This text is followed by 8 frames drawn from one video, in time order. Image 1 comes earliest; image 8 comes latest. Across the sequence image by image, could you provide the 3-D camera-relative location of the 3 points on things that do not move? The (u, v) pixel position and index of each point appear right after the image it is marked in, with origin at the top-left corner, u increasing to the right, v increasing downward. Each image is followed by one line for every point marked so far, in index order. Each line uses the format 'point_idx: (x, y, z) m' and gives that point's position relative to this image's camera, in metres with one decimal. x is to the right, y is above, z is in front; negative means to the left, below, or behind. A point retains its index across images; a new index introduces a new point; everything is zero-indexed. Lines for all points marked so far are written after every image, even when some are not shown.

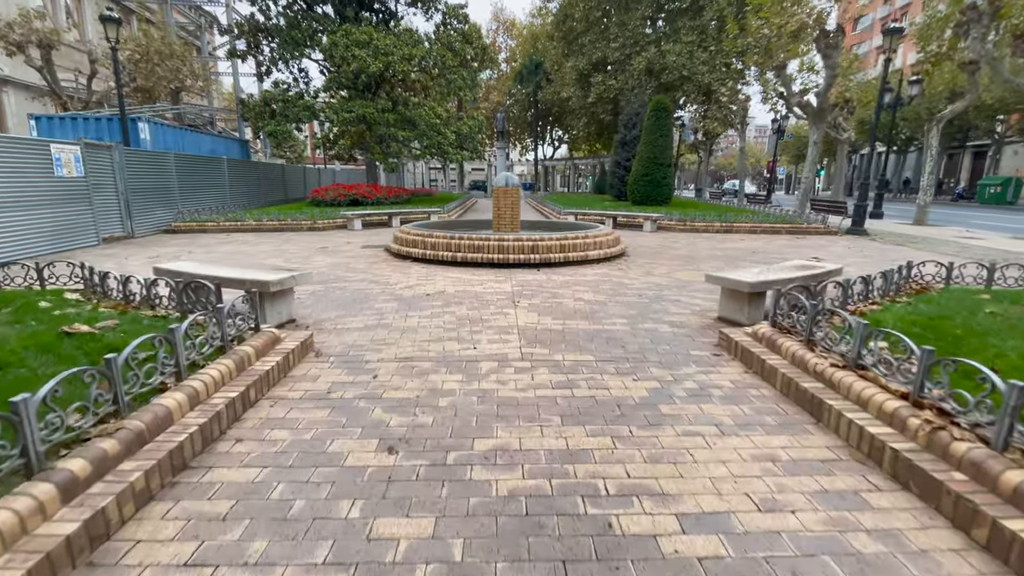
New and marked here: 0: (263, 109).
0: (-10.2, +7.3, +19.2) m
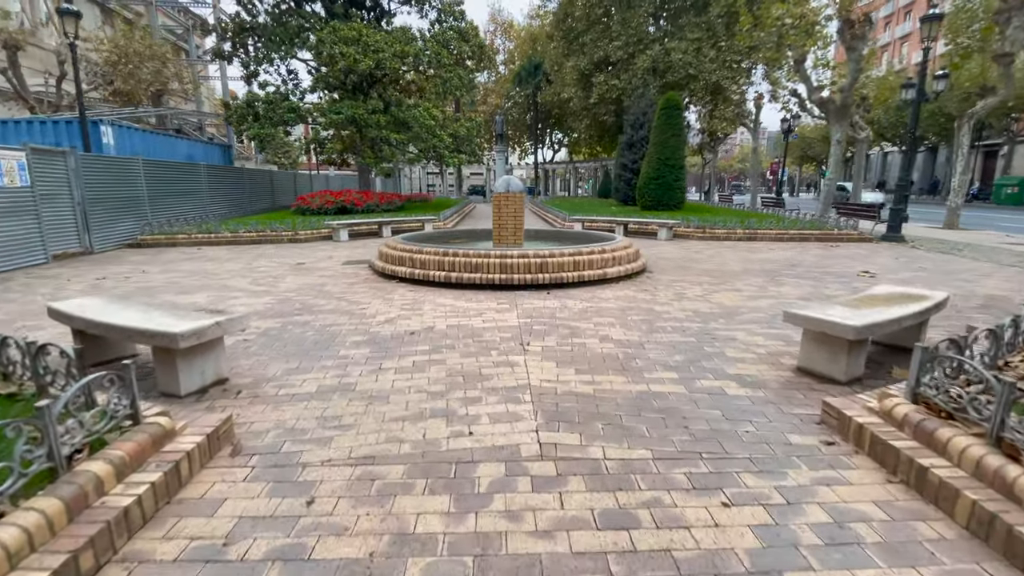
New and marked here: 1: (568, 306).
0: (-10.2, +6.7, +18.0) m
1: (+0.7, -0.2, +5.6) m
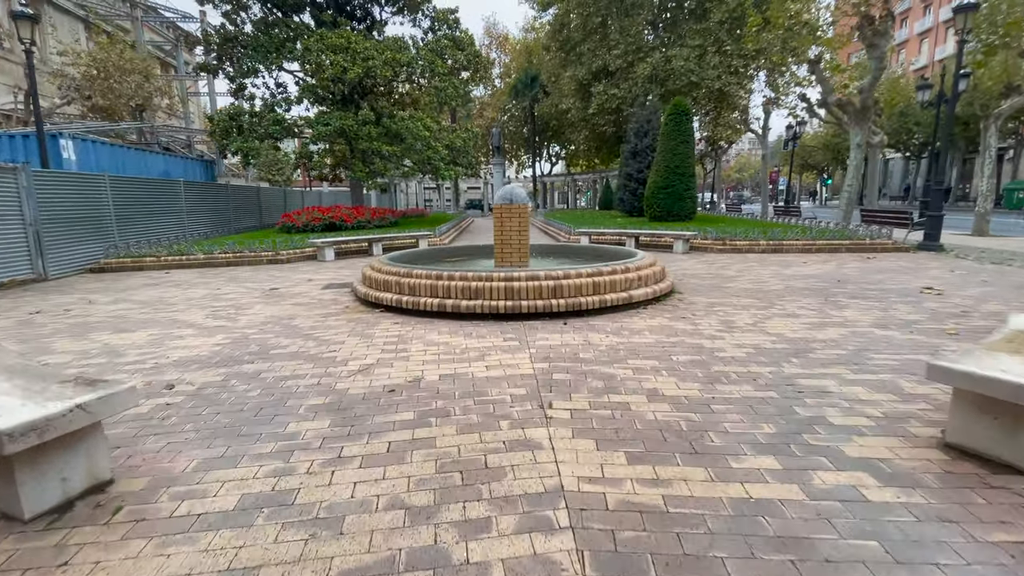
0: (-10.3, +5.9, +17.0) m
1: (+0.8, -0.5, +4.4) m
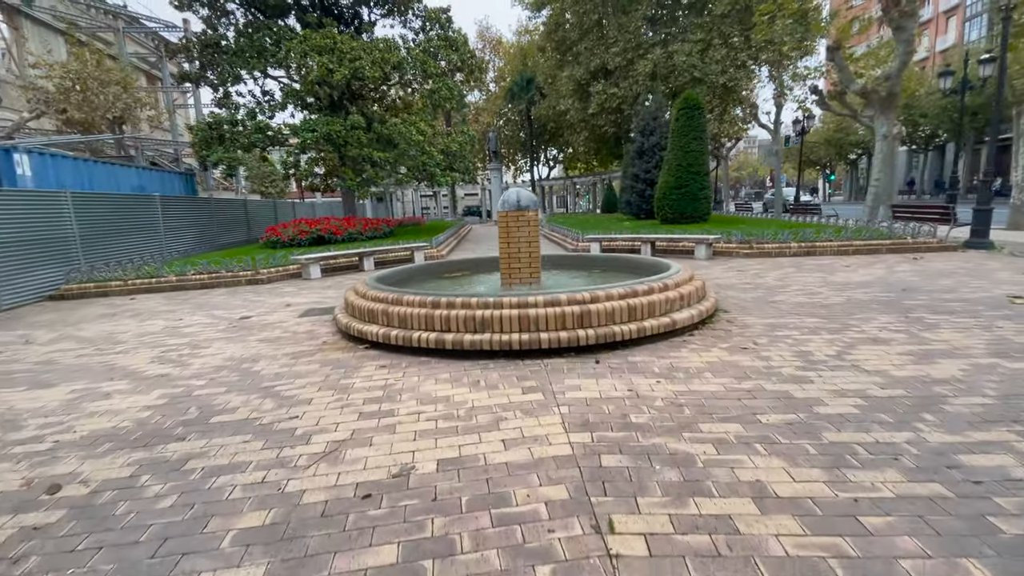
0: (-10.3, +5.2, +16.0) m
1: (+0.9, -0.7, +3.3) m
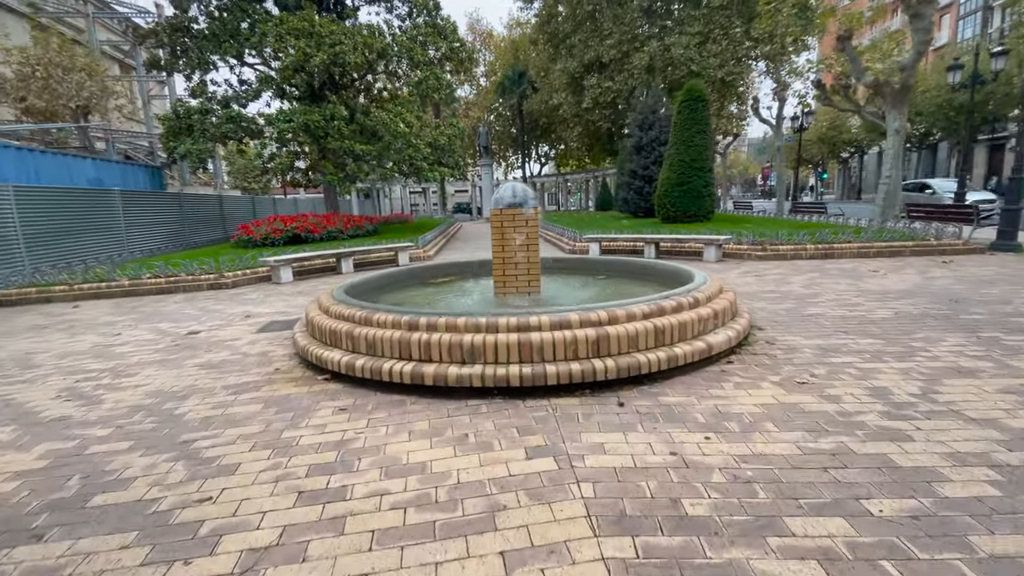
0: (-10.6, +5.1, +14.8) m
1: (+0.9, -0.9, +2.4) m
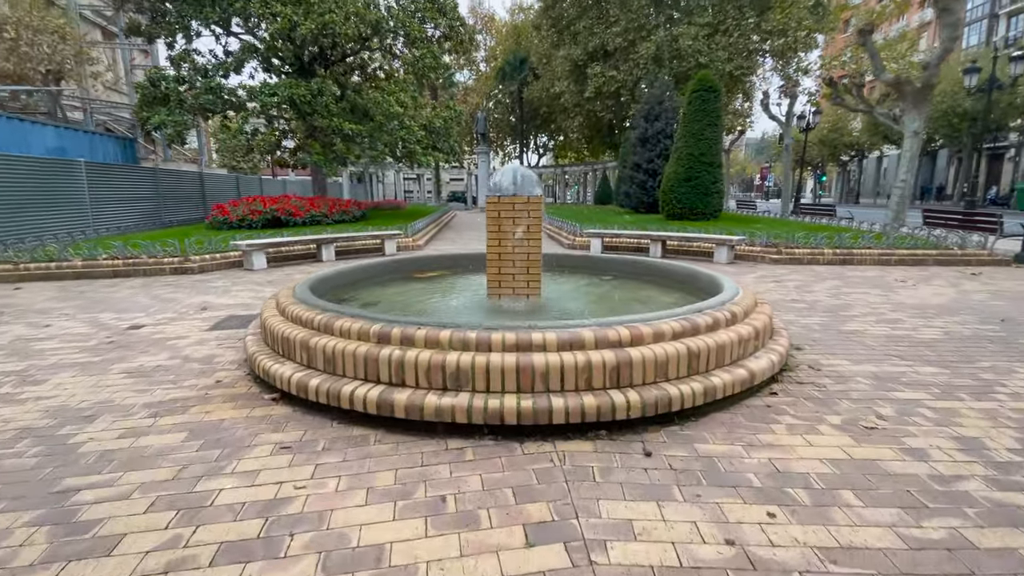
0: (-10.6, +5.7, +13.8) m
1: (+0.9, -1.0, +1.7) m
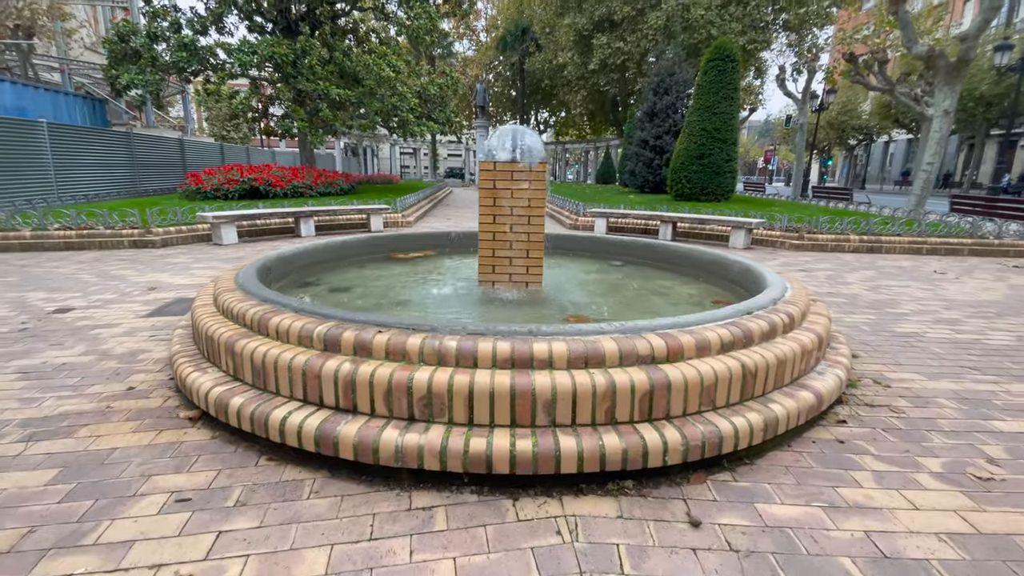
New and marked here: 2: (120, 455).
0: (-10.5, +6.4, +12.7) m
1: (+0.9, -1.0, +1.1) m
2: (-1.7, -0.7, +2.1) m
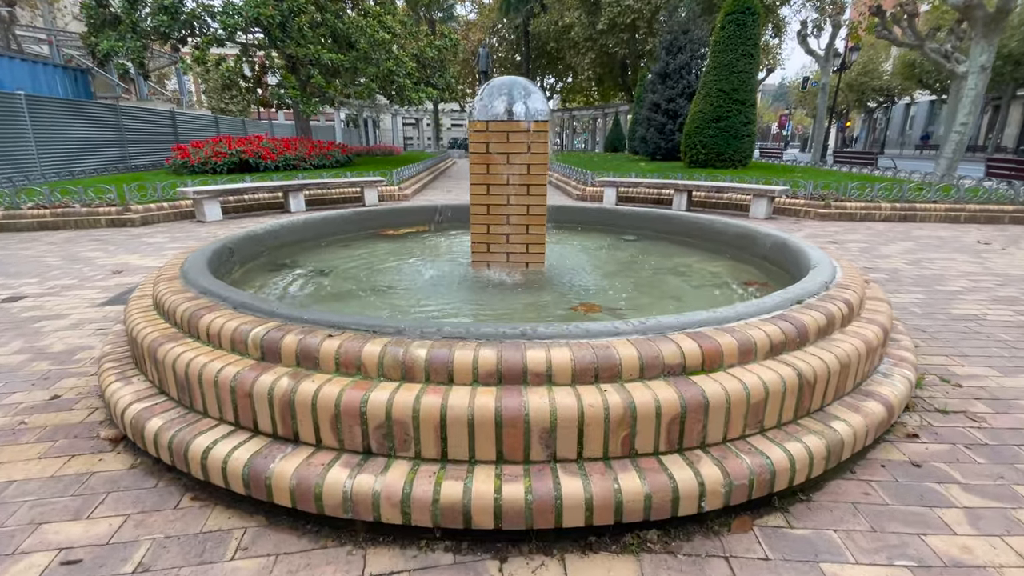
0: (-10.5, +6.9, +12.1) m
1: (+0.8, -1.0, +0.6) m
2: (-1.7, -0.7, +1.7) m
